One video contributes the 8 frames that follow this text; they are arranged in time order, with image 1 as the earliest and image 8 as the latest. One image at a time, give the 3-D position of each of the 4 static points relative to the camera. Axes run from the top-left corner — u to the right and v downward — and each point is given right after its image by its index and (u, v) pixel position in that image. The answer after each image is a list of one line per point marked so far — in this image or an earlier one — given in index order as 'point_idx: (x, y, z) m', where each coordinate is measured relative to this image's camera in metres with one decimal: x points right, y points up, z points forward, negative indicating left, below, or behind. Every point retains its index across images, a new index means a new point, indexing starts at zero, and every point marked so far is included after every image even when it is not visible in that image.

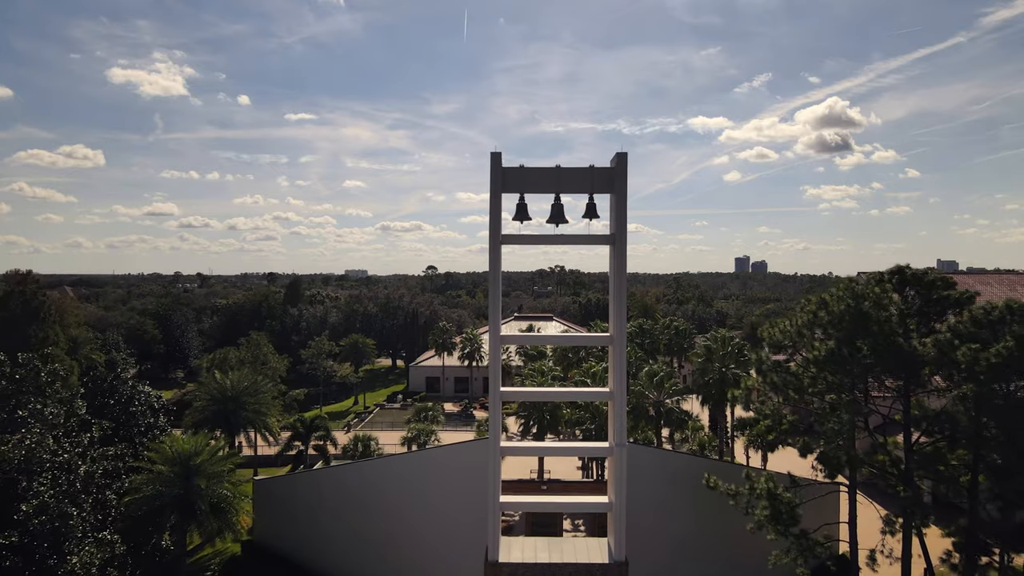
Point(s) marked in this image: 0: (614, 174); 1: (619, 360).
0: (+2.6, +2.9, +13.8) m
1: (+2.6, -1.8, +13.6) m
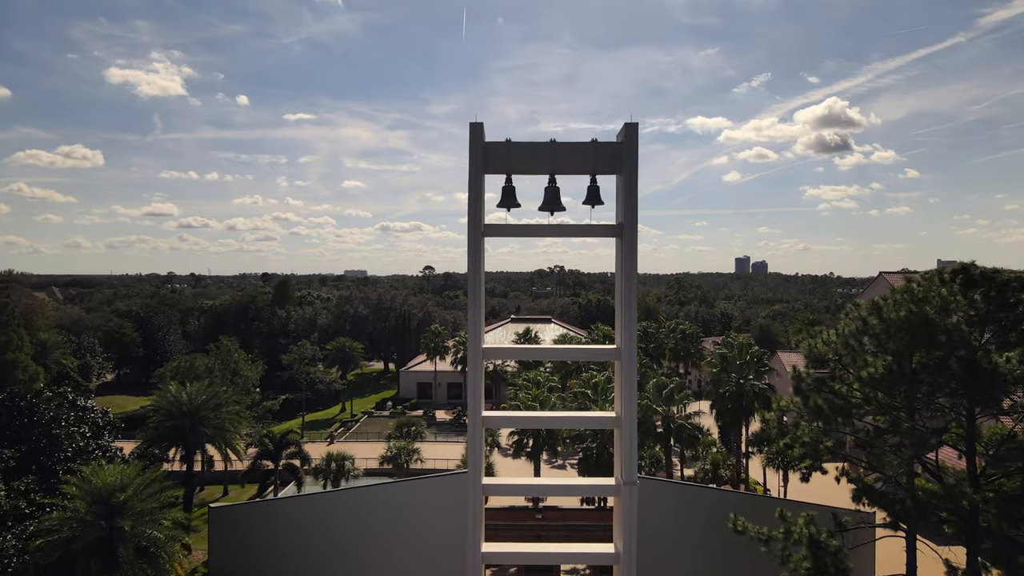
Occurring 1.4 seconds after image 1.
0: (+2.3, +2.8, +11.3) m
1: (+2.3, -1.8, +11.1) m
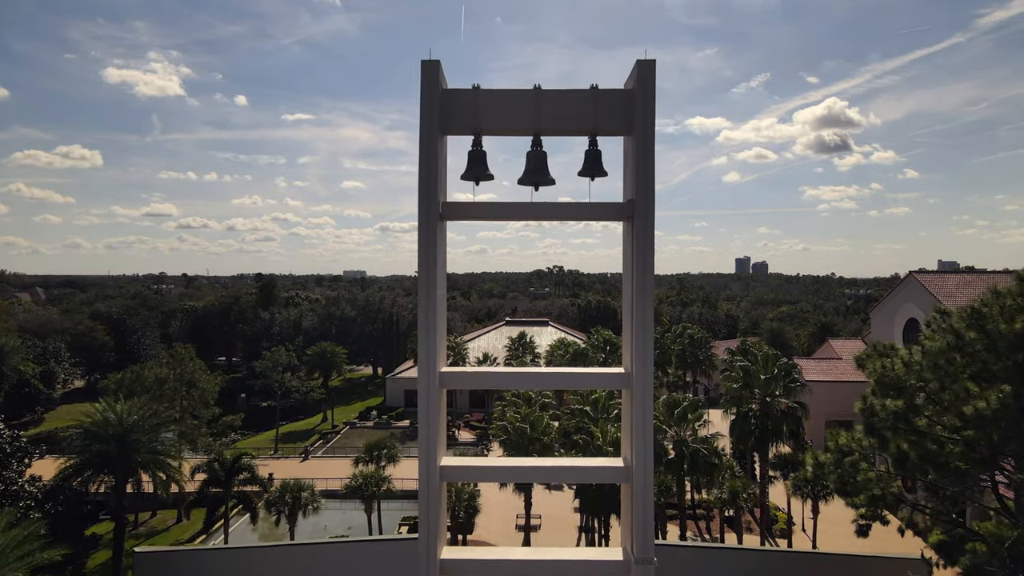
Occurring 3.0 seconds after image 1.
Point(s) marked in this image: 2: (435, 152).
0: (+1.8, +2.8, +8.3) m
1: (+1.8, -1.8, +8.1) m
2: (-1.1, +2.0, +8.0) m
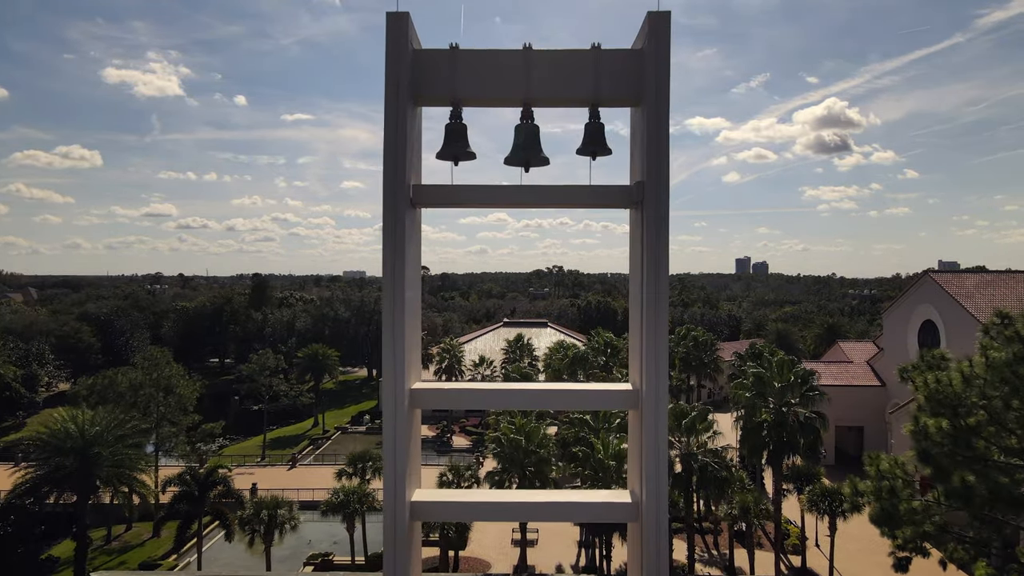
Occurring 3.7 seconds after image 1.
0: (+1.6, +2.8, +6.9) m
1: (+1.7, -1.8, +6.7) m
2: (-1.3, +2.0, +6.6) m
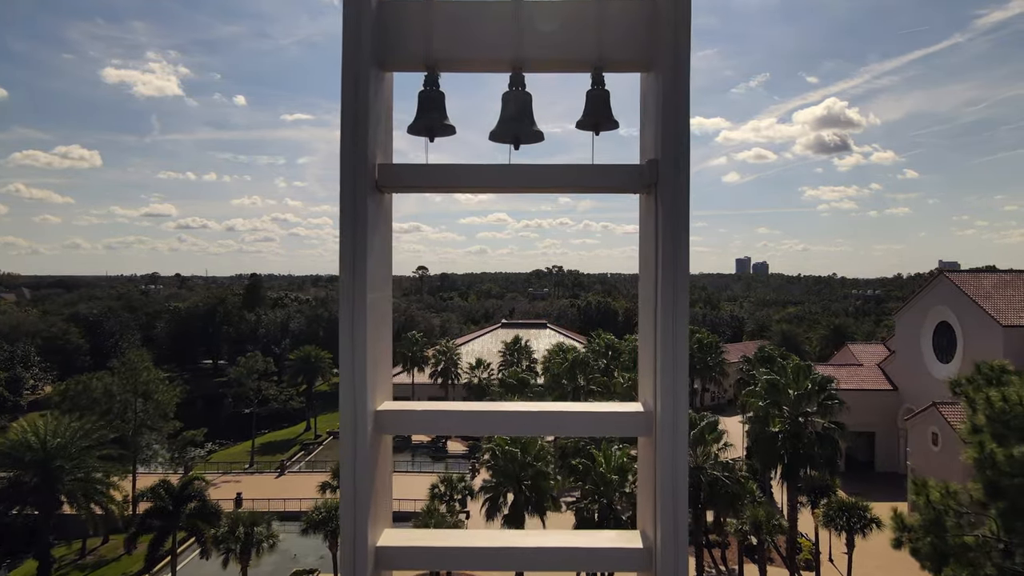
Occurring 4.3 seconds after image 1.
0: (+1.5, +2.8, +5.7) m
1: (+1.5, -1.8, +5.5) m
2: (-1.4, +2.0, +5.4) m
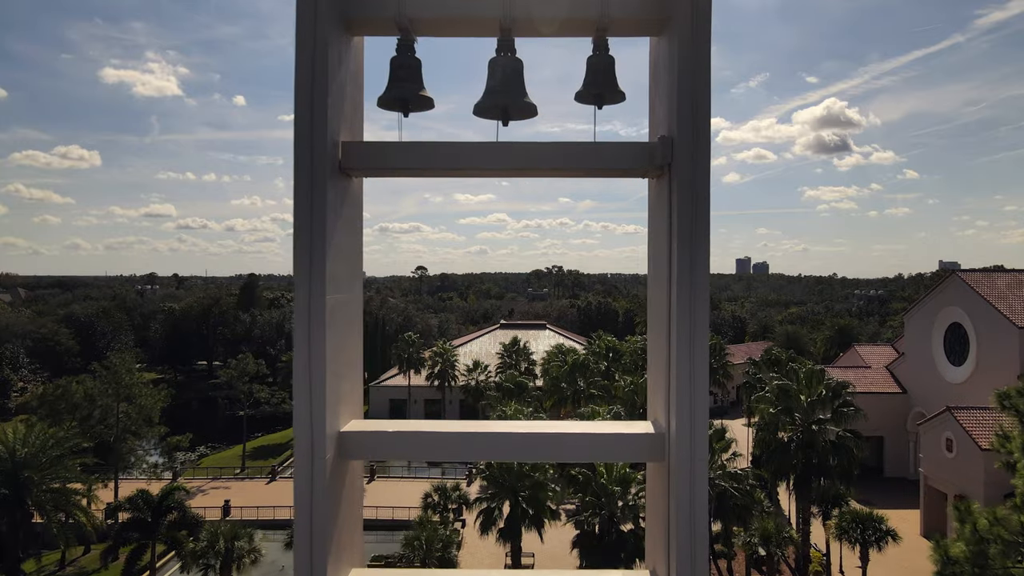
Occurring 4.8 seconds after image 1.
0: (+1.4, +2.8, +4.9) m
1: (+1.4, -1.8, +4.7) m
2: (-1.5, +2.0, +4.6) m
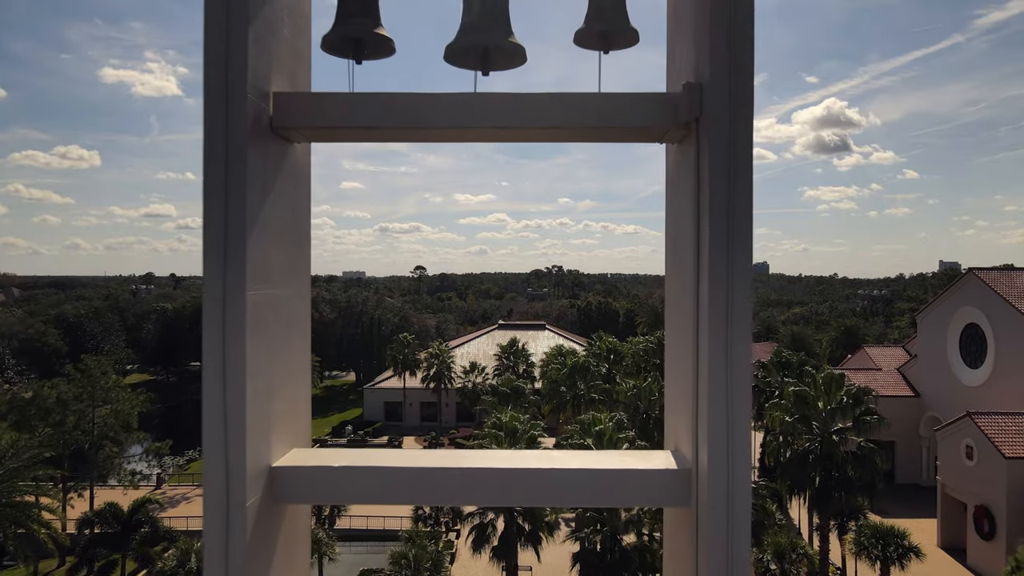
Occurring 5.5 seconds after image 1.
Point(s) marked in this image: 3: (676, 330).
0: (+1.3, +2.8, +3.8) m
1: (+1.3, -1.8, +3.6) m
2: (-1.7, +2.0, +3.5) m
3: (+1.3, -0.3, +4.5) m
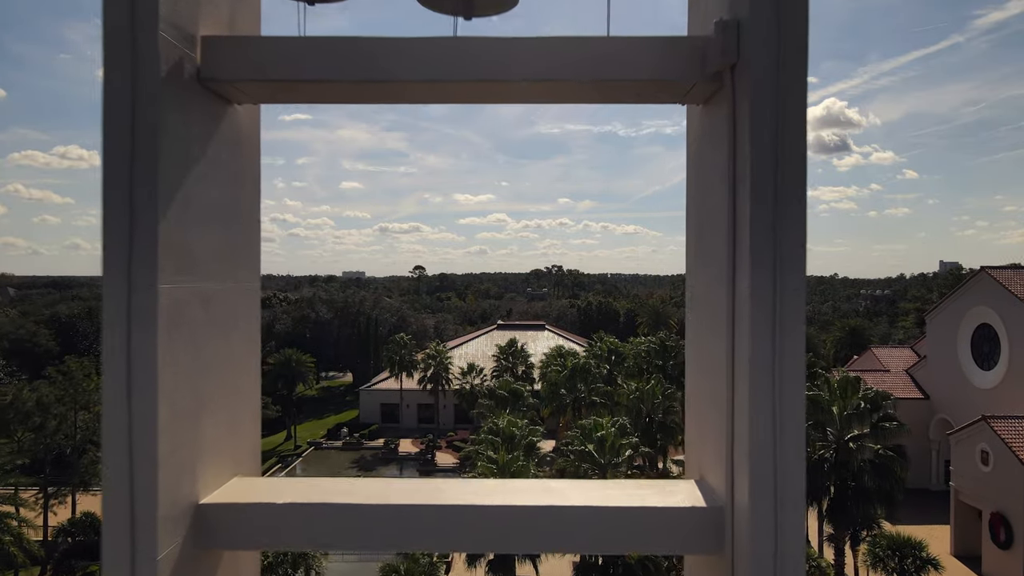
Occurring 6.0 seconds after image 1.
0: (+1.2, +2.9, +3.1) m
1: (+1.2, -1.7, +2.9) m
2: (-1.7, +2.1, +2.8) m
3: (+1.3, -0.3, +3.8) m
